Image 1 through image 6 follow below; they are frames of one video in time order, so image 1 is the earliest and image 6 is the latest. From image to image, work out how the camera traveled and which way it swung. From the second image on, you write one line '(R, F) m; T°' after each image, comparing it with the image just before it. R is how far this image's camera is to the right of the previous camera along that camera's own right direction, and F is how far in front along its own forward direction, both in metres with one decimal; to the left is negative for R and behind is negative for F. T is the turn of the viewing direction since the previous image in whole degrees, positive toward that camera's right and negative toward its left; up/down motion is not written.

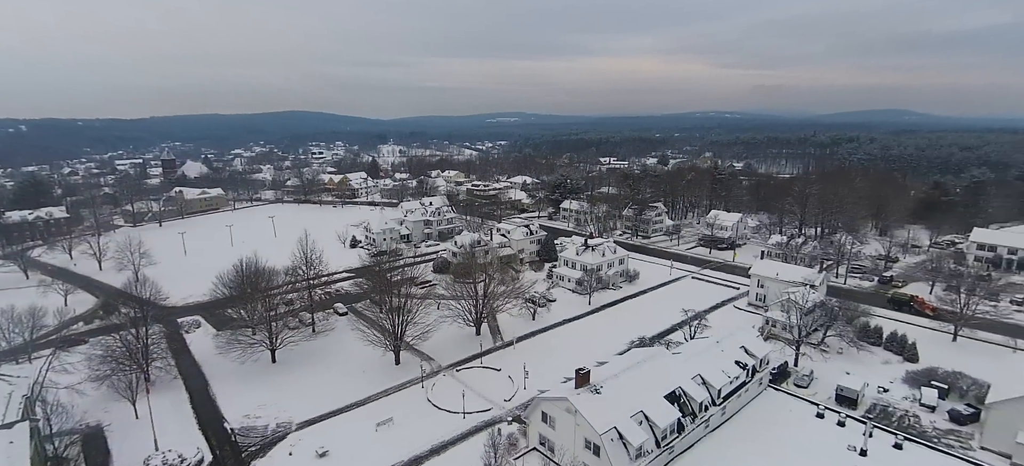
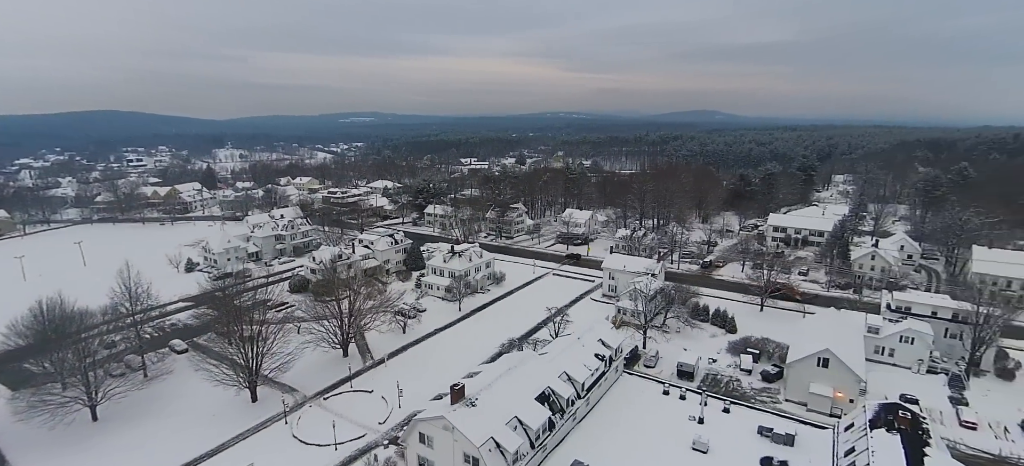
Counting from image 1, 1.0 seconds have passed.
(+1.4, +1.1) m; +16°
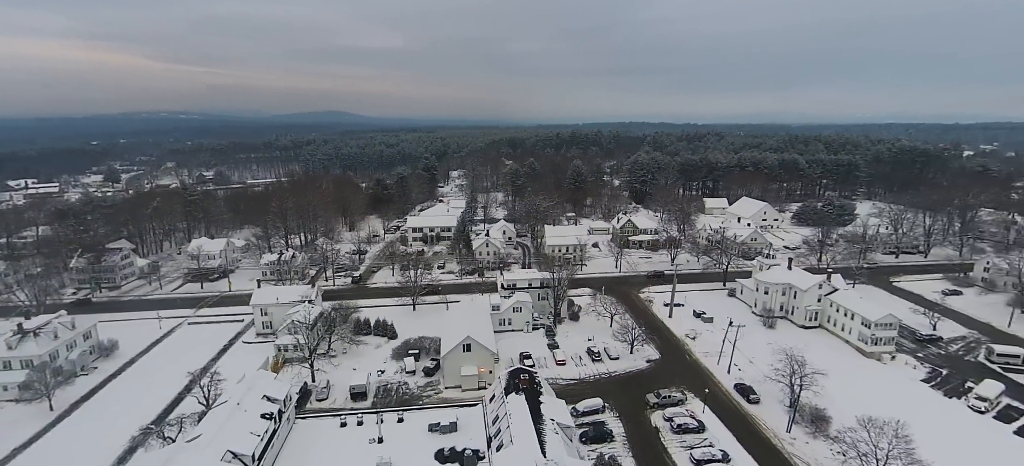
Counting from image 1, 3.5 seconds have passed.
(+4.0, +0.8) m; +36°
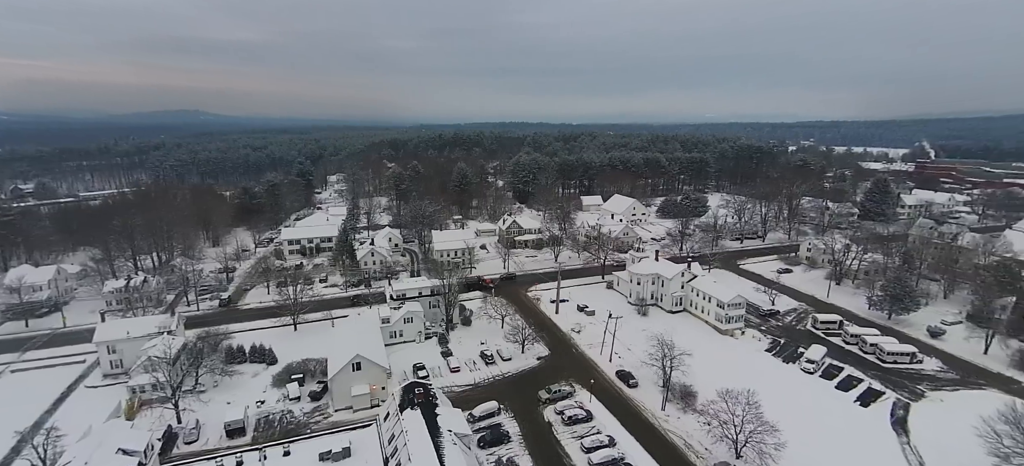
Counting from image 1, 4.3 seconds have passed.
(+1.0, +0.3) m; +12°
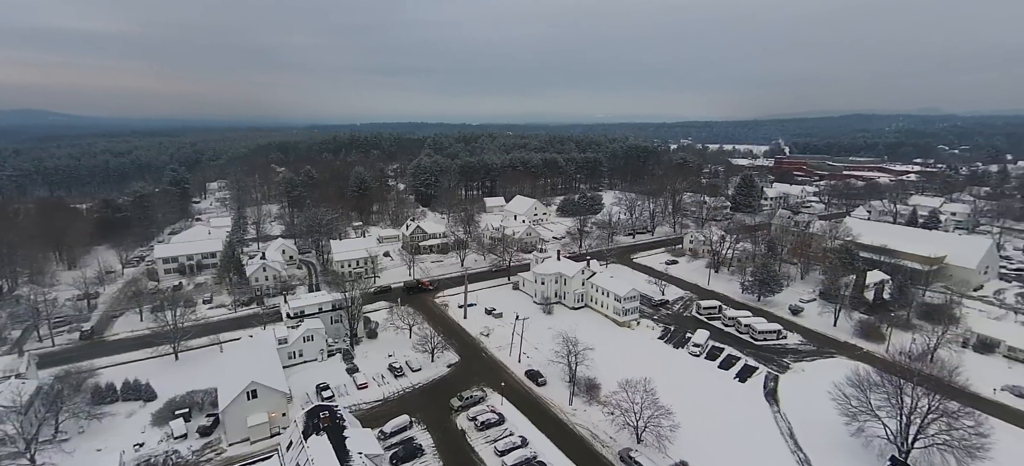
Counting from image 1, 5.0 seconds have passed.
(+0.8, +0.2) m; +10°
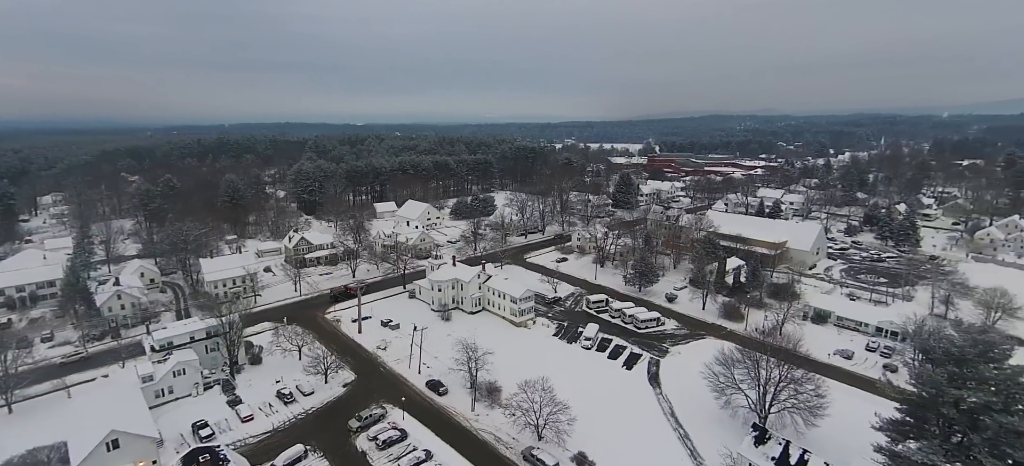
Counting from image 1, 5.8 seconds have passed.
(+0.8, +0.2) m; +11°
